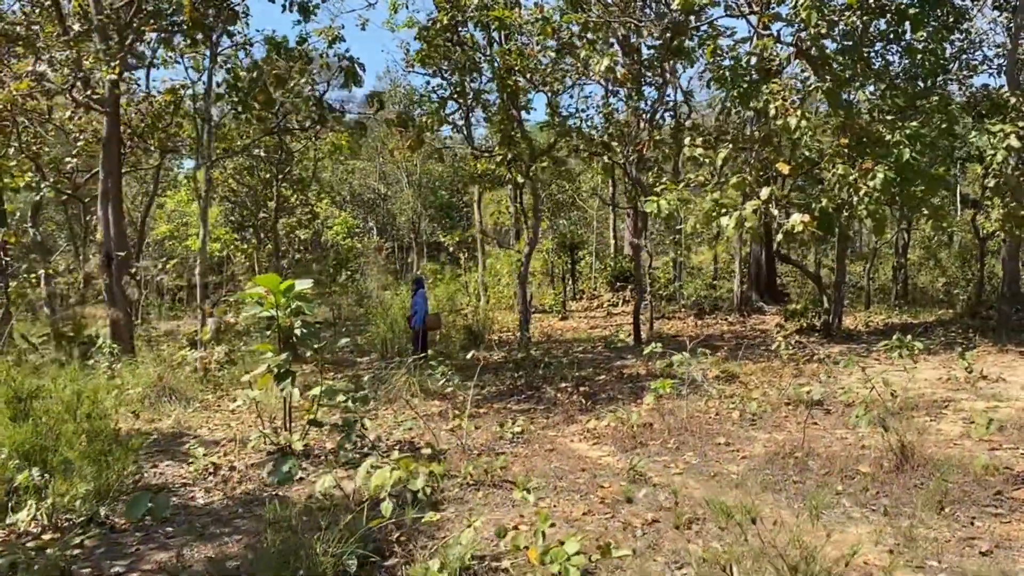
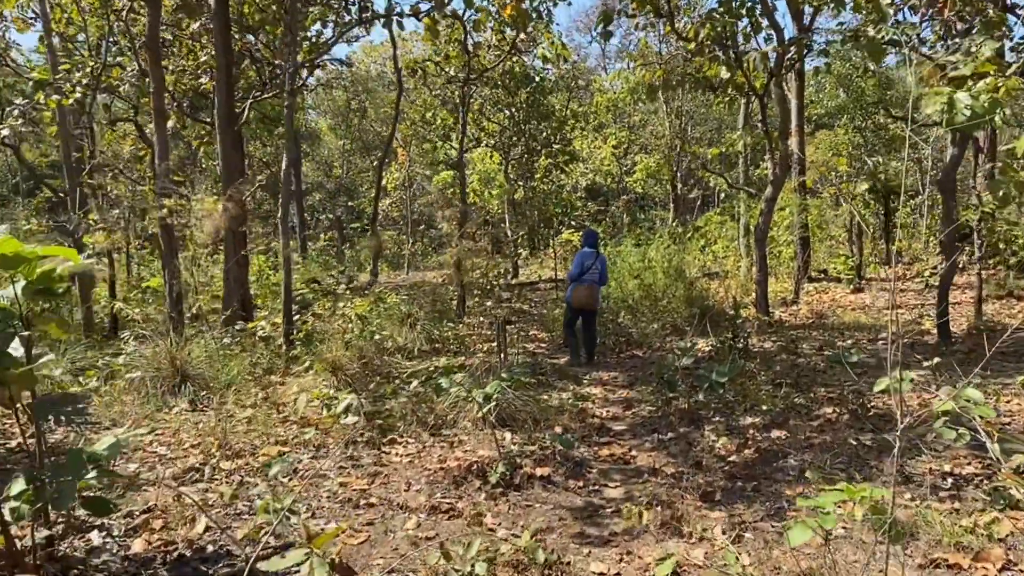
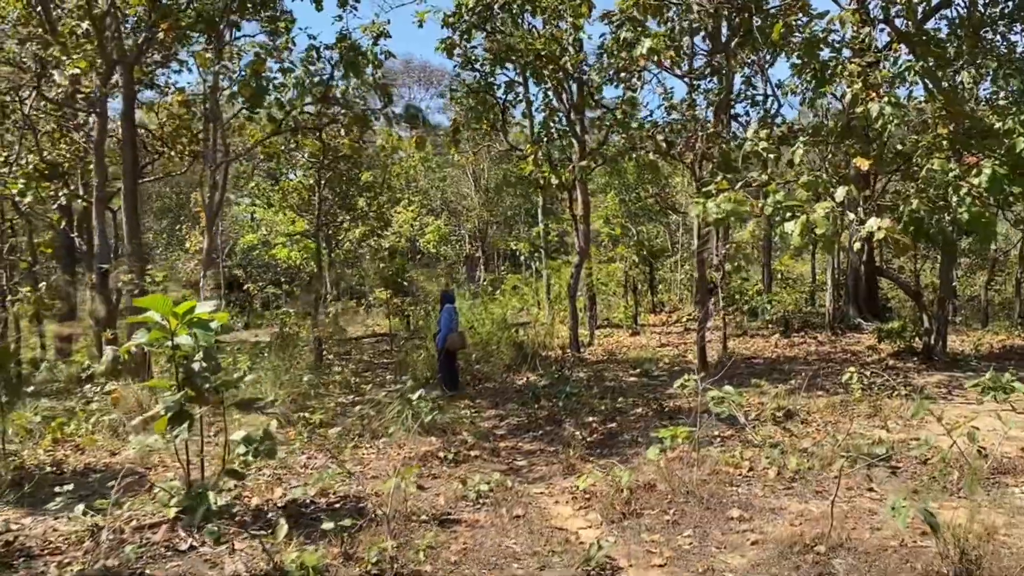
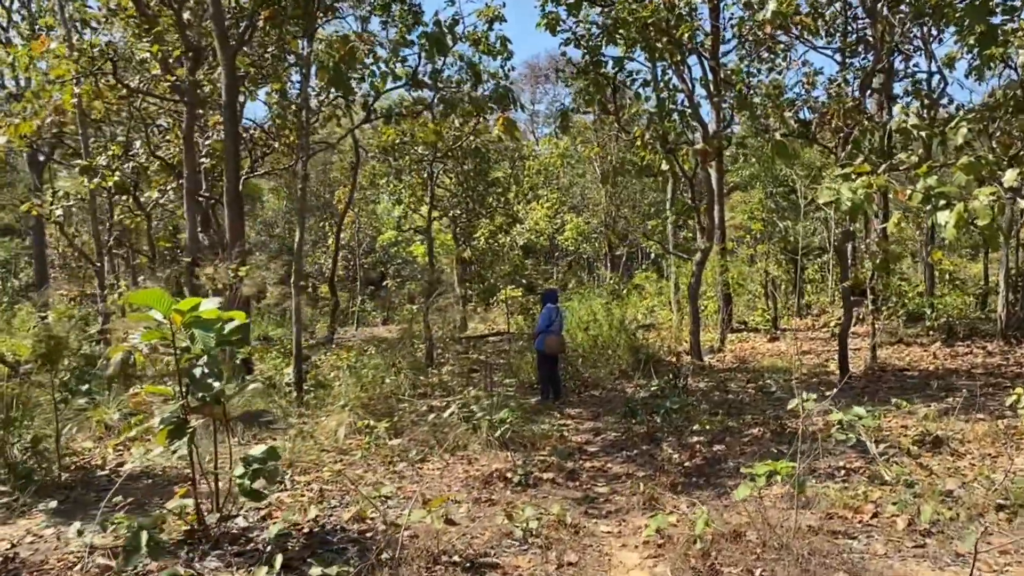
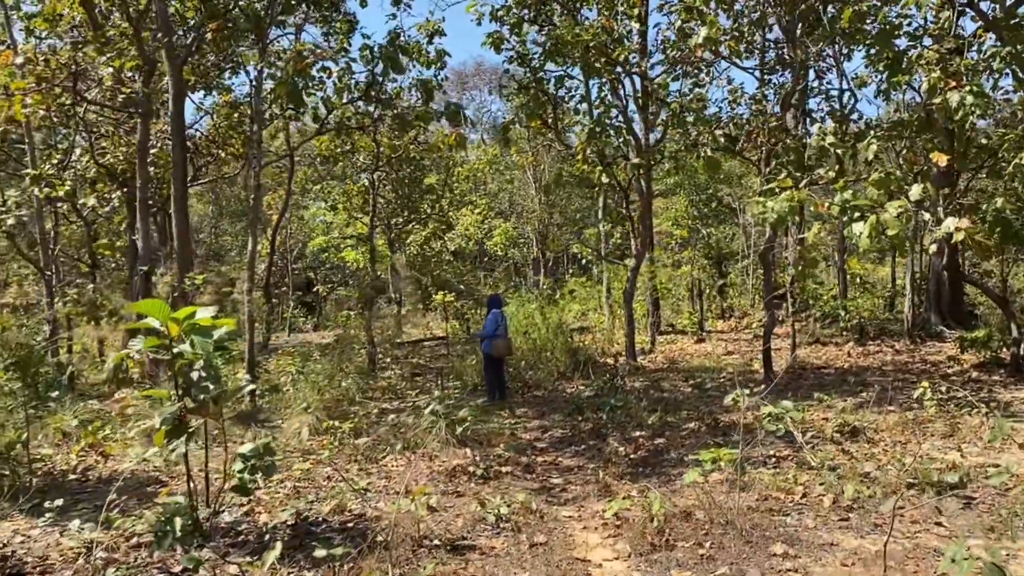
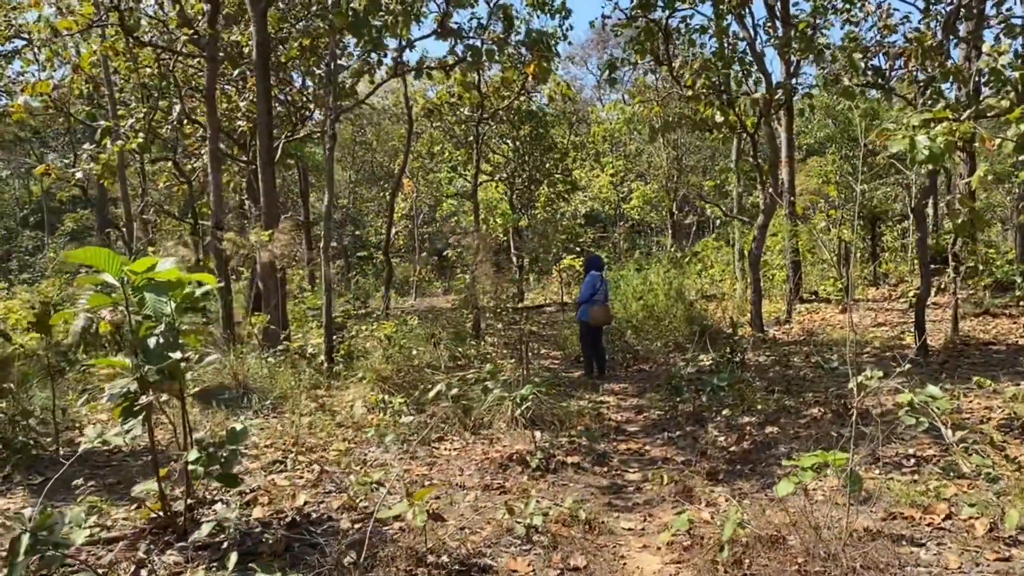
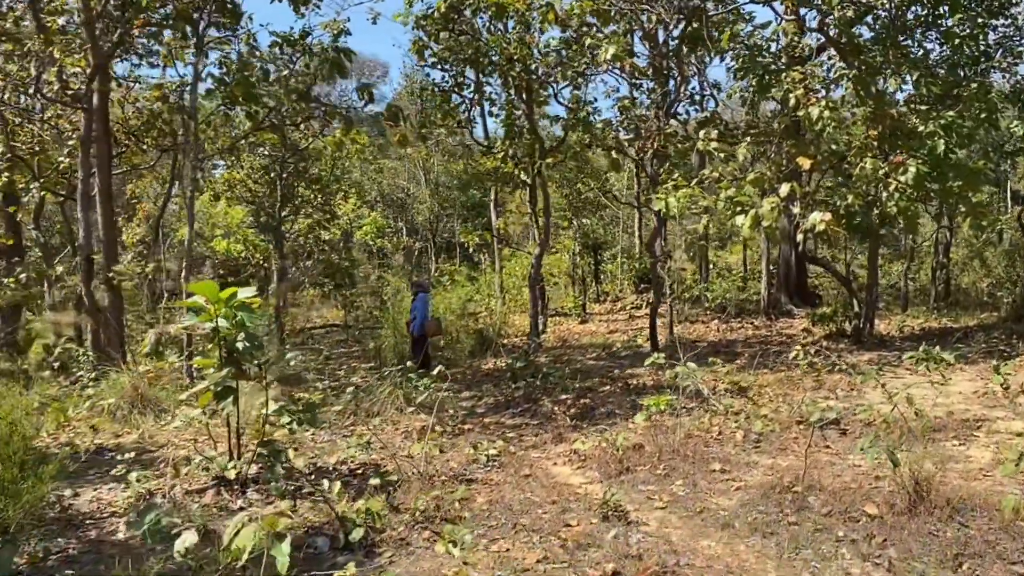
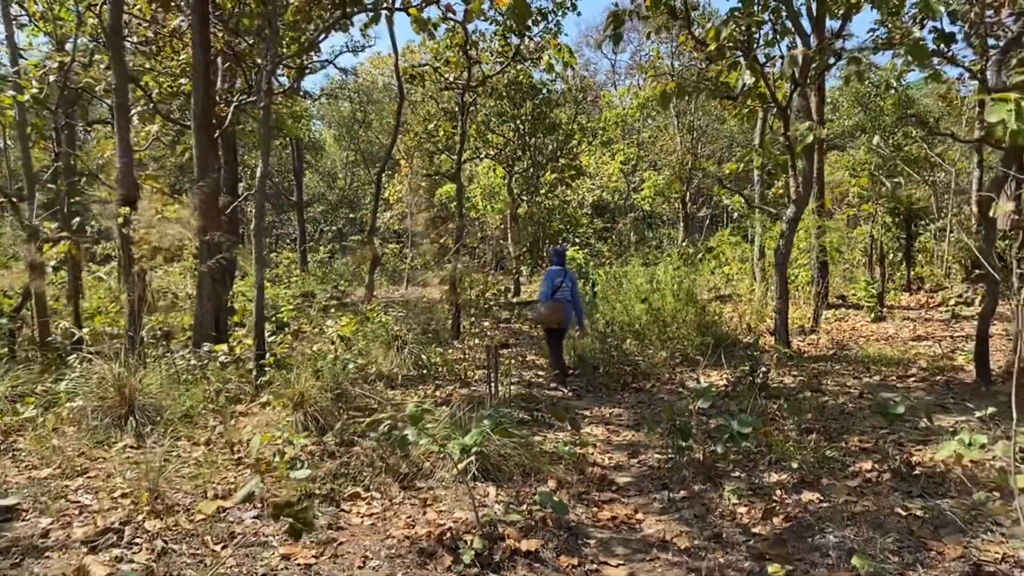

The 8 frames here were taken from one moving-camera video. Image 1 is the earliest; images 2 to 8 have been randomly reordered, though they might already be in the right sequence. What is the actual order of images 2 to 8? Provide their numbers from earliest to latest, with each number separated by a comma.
7, 3, 5, 4, 6, 2, 8
